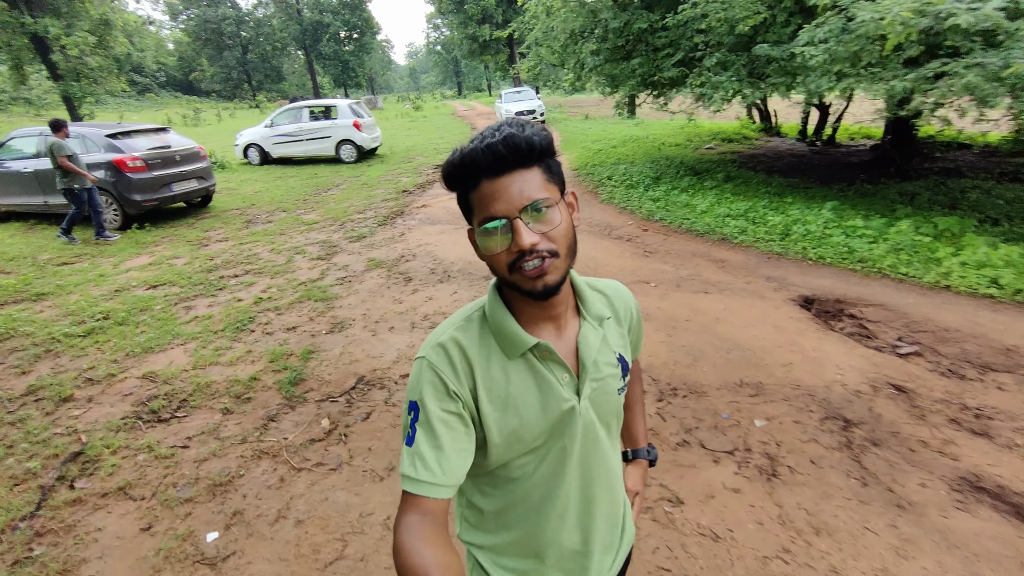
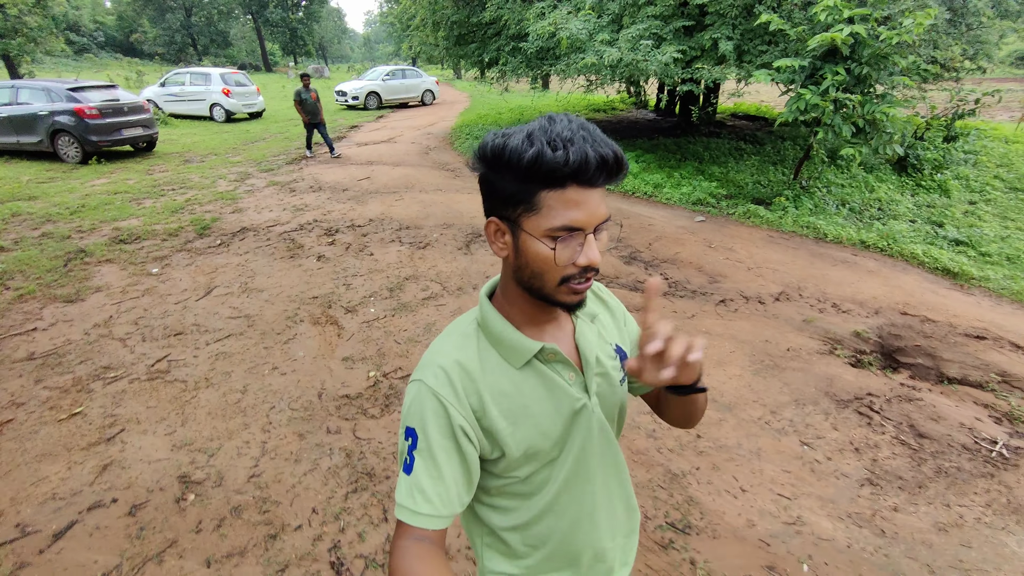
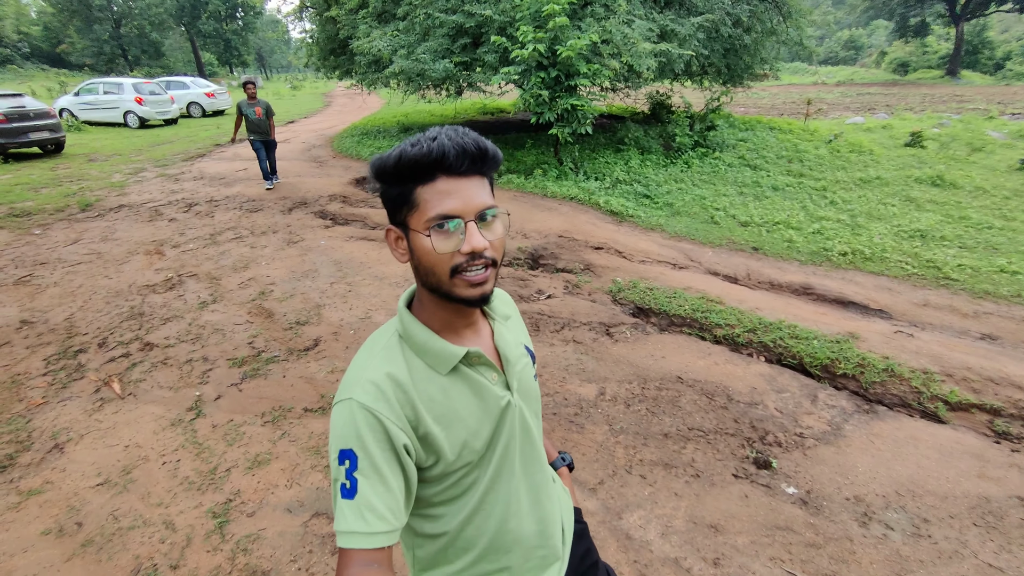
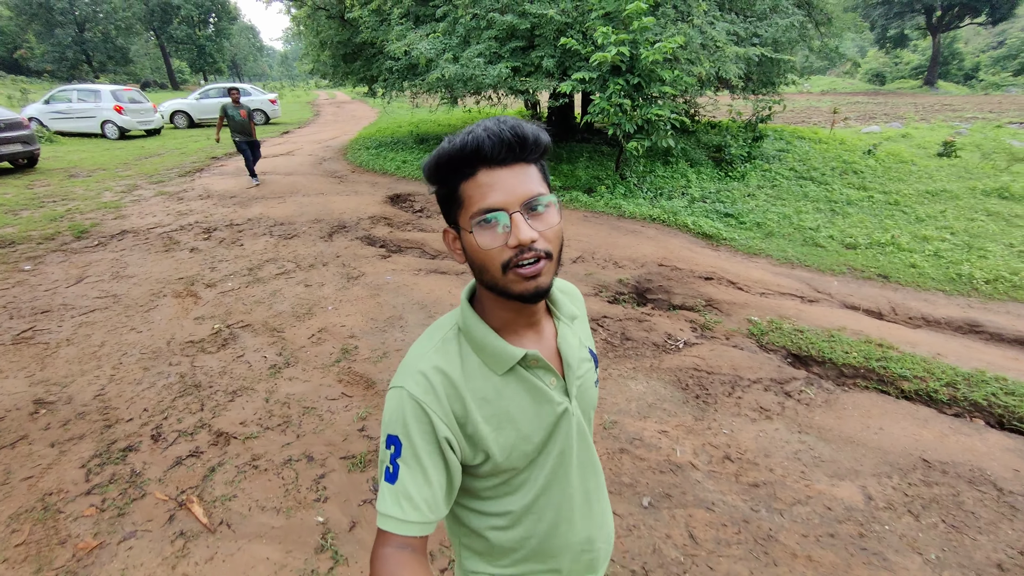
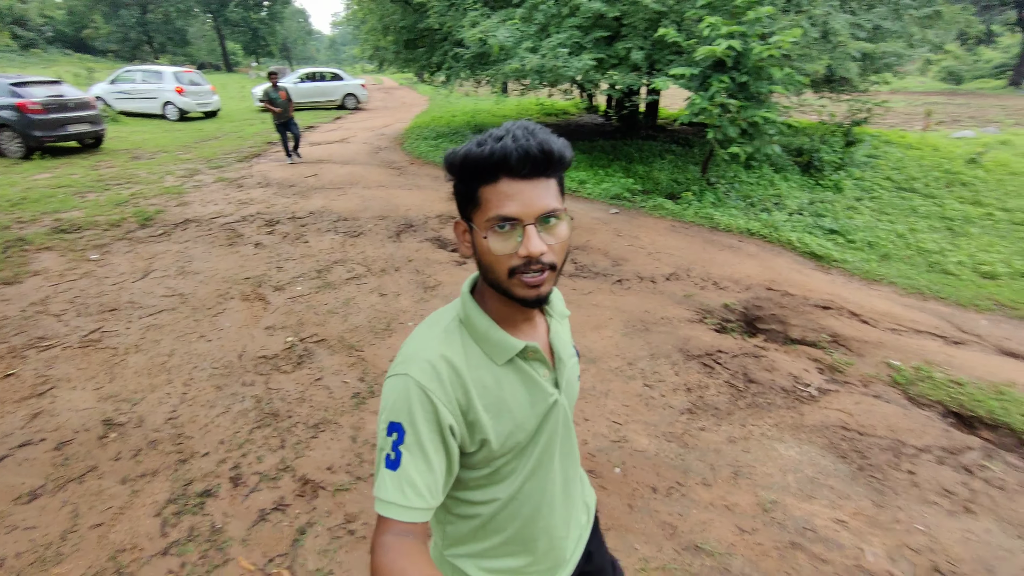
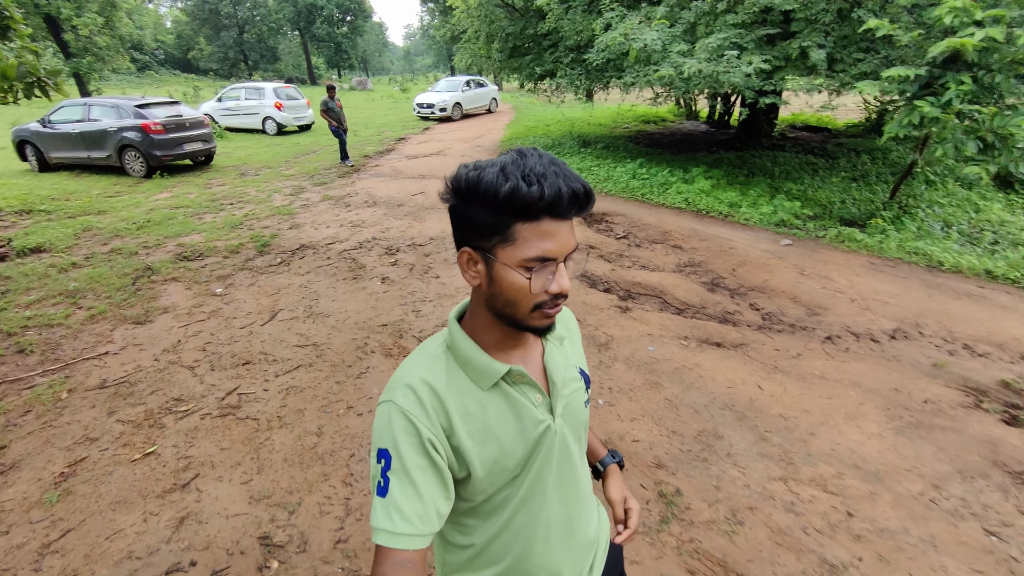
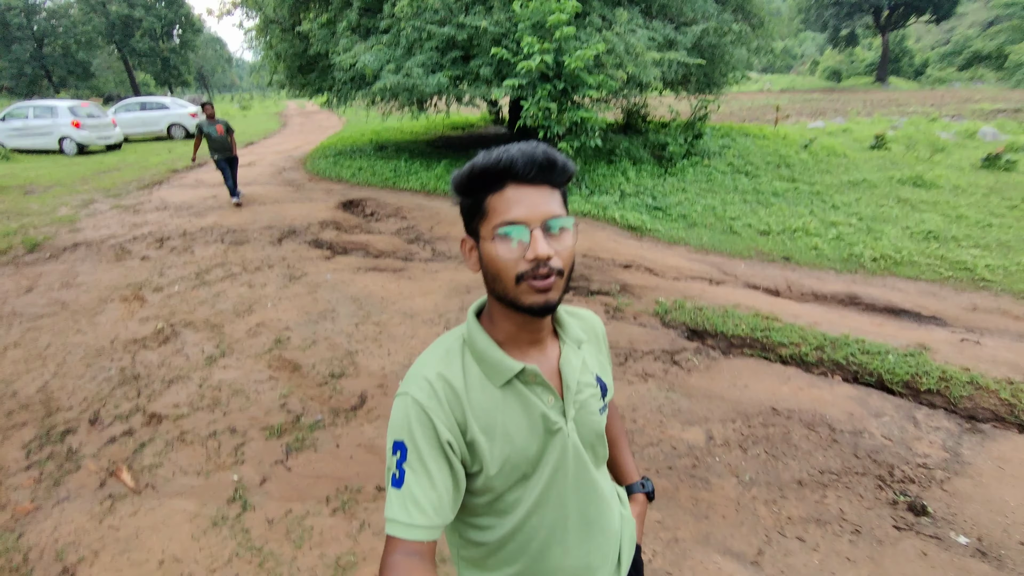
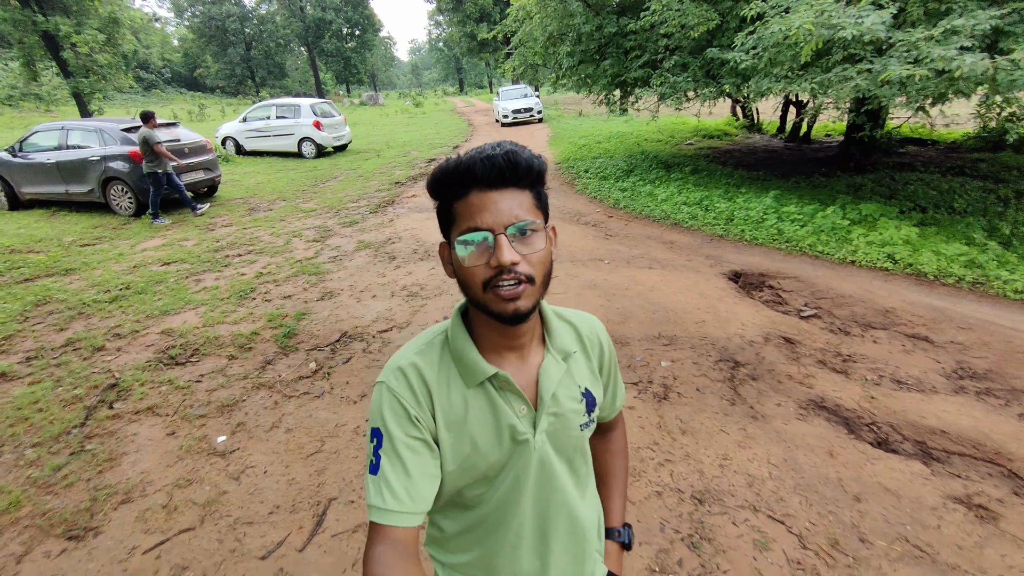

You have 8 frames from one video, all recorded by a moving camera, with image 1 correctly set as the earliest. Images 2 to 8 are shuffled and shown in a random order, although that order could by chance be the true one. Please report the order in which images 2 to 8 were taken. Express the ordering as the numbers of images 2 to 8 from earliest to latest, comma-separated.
8, 6, 2, 5, 4, 7, 3
